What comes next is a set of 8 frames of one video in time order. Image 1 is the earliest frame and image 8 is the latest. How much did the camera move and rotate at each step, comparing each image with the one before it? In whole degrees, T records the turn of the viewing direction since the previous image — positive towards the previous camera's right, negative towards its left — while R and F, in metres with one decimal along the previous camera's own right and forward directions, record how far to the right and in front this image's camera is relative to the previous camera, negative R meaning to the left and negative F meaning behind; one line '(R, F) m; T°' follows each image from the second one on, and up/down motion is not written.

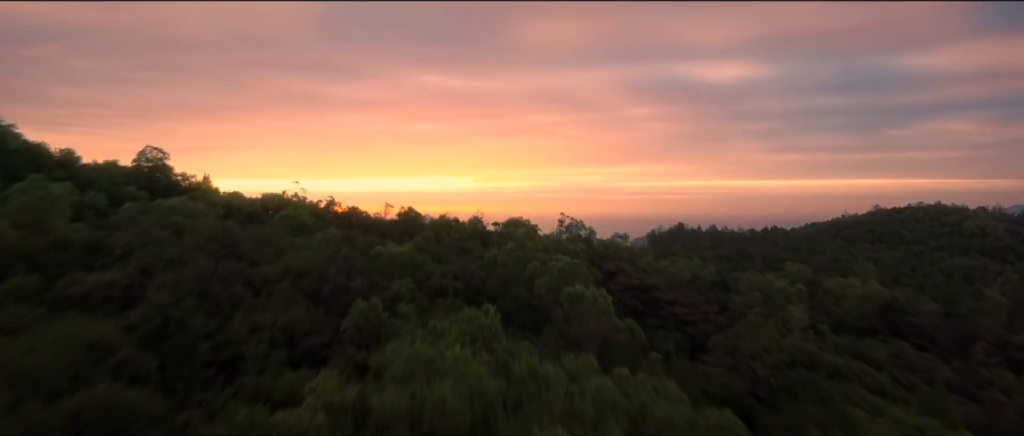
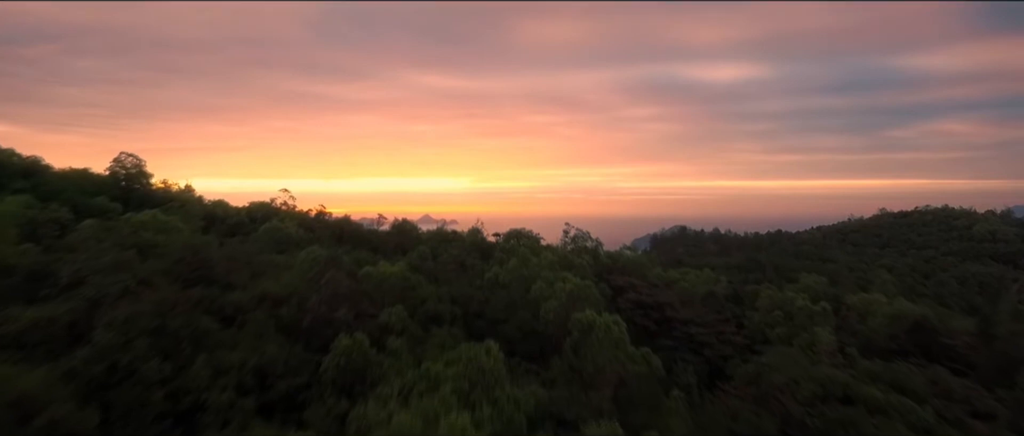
(-0.1, +0.8) m; 0°
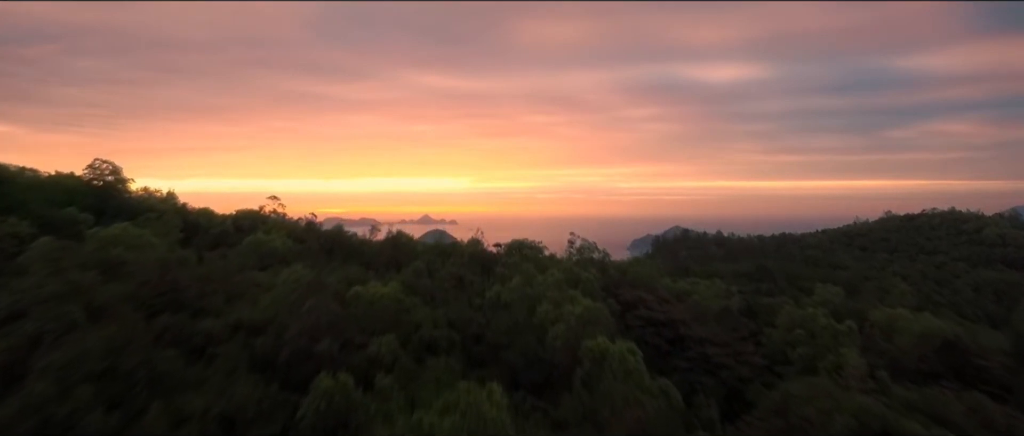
(0.0, +0.7) m; 0°
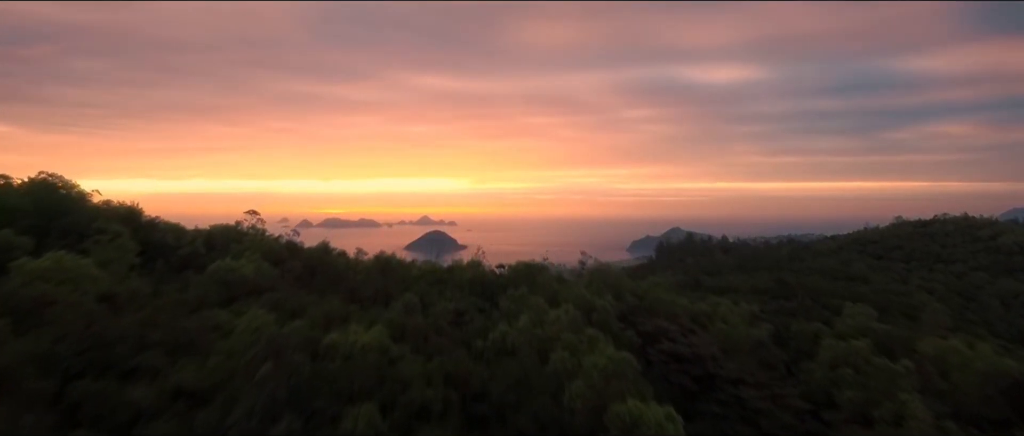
(-0.1, +1.3) m; 0°
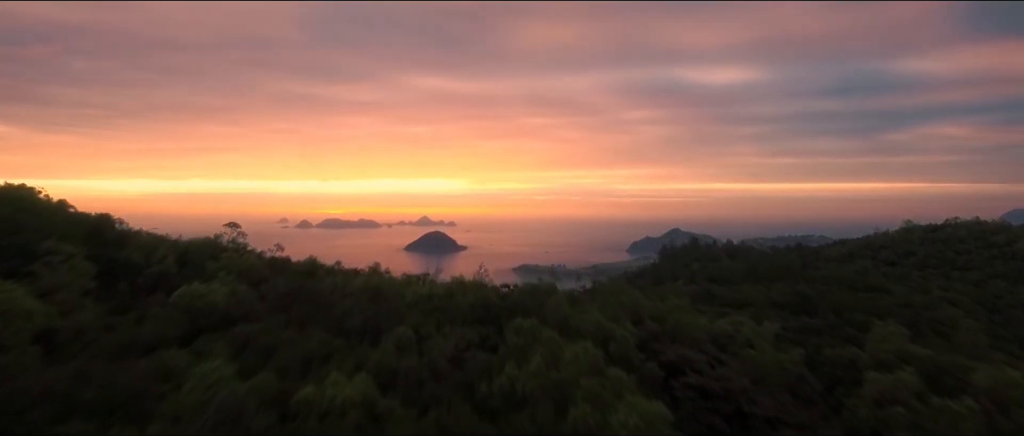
(-0.1, +1.0) m; 0°
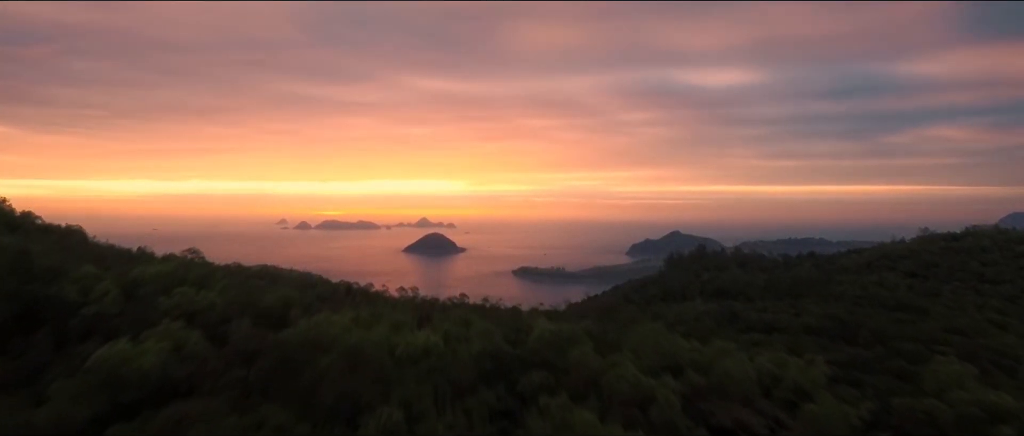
(-0.2, +1.6) m; 0°
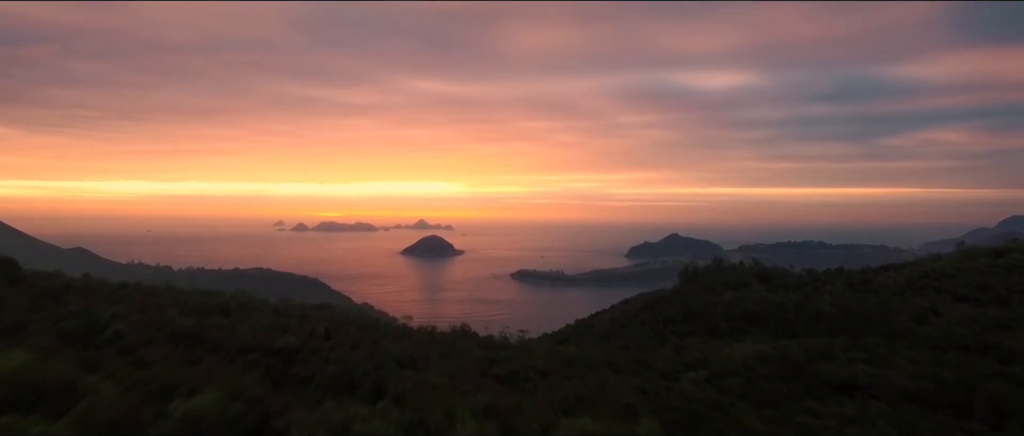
(-0.4, +3.2) m; 0°
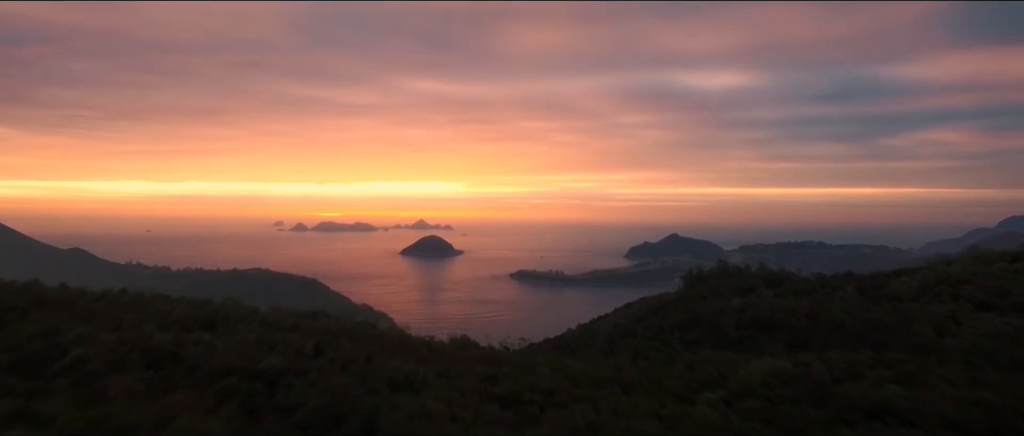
(-0.1, +1.1) m; 0°
